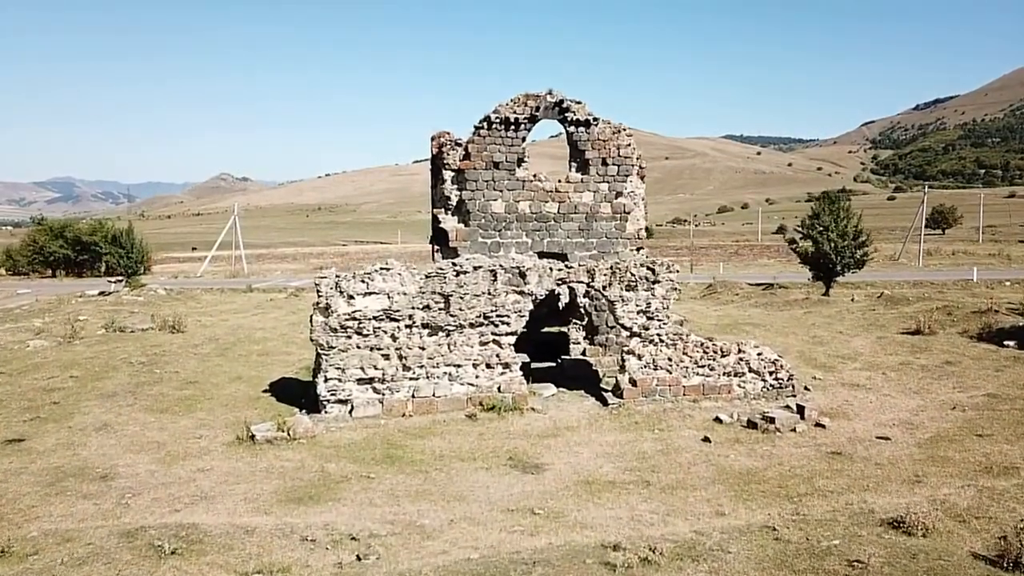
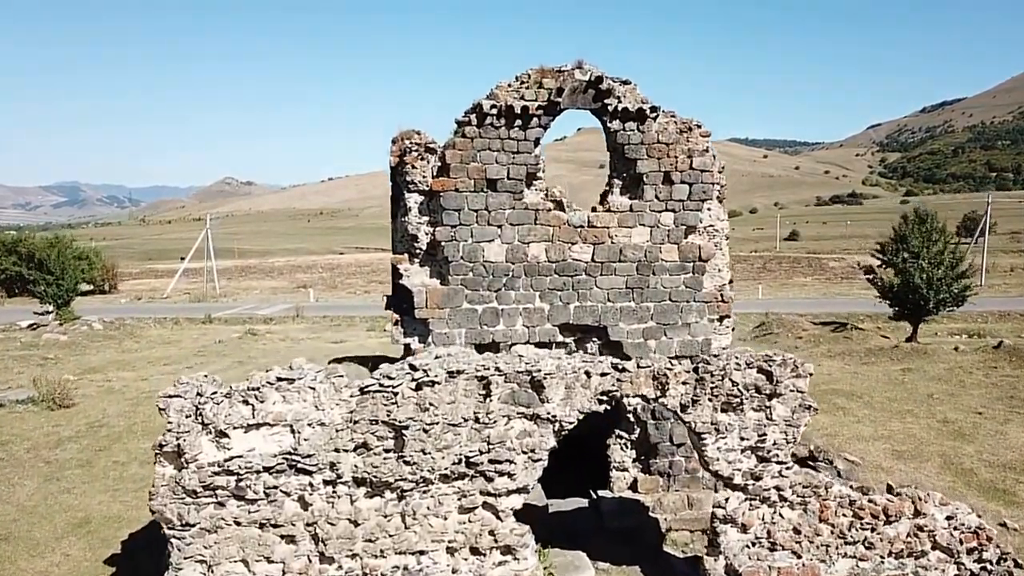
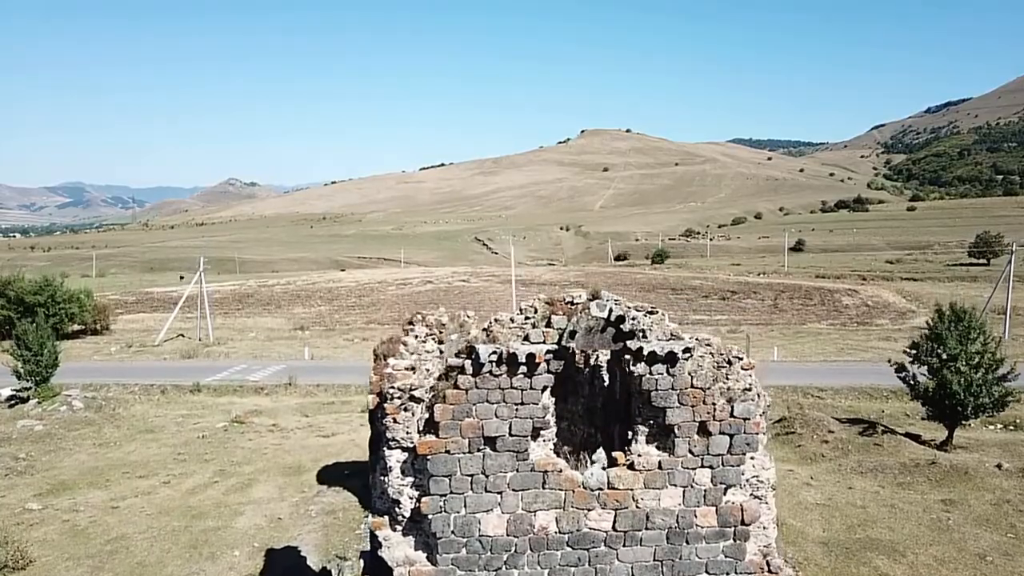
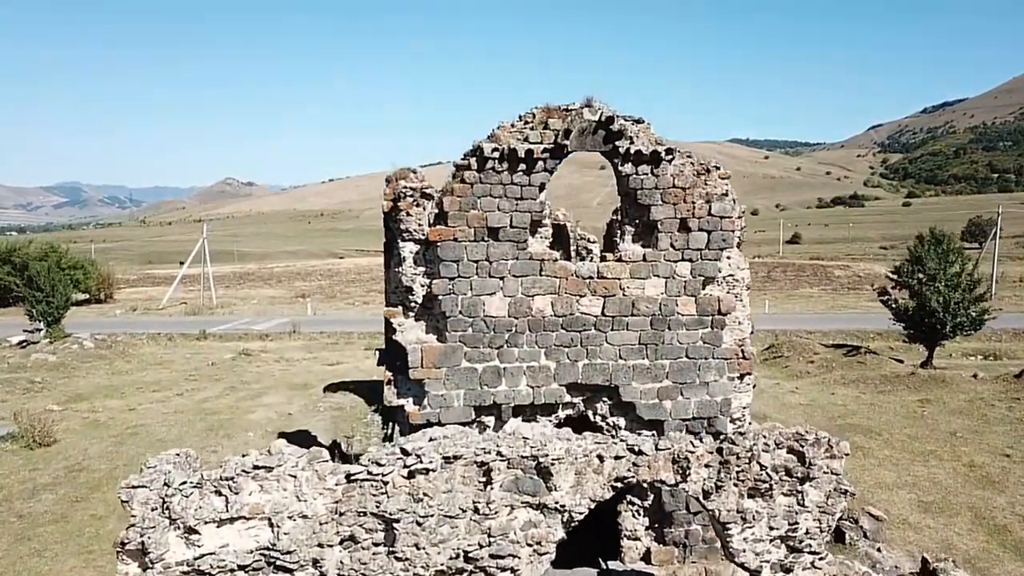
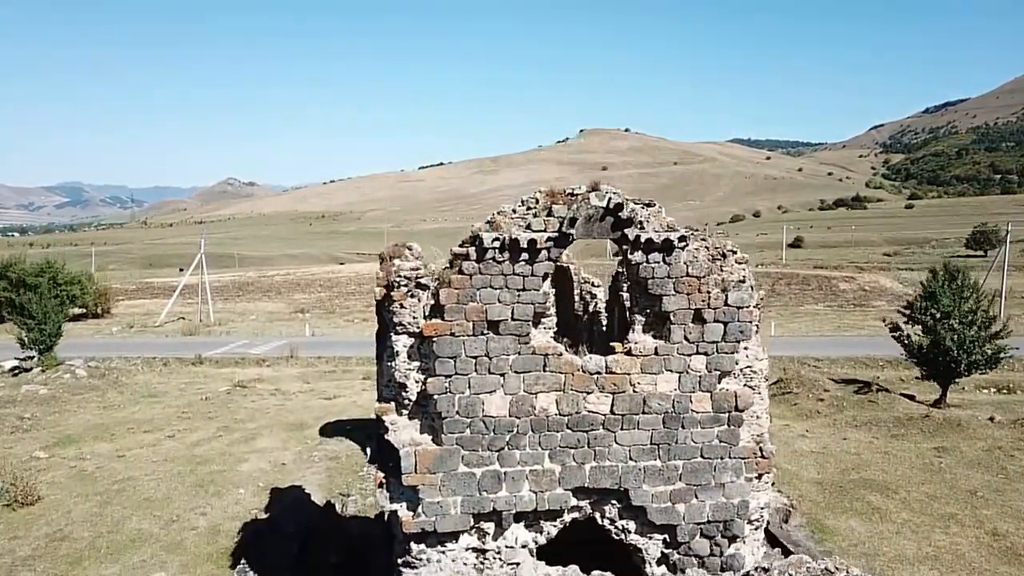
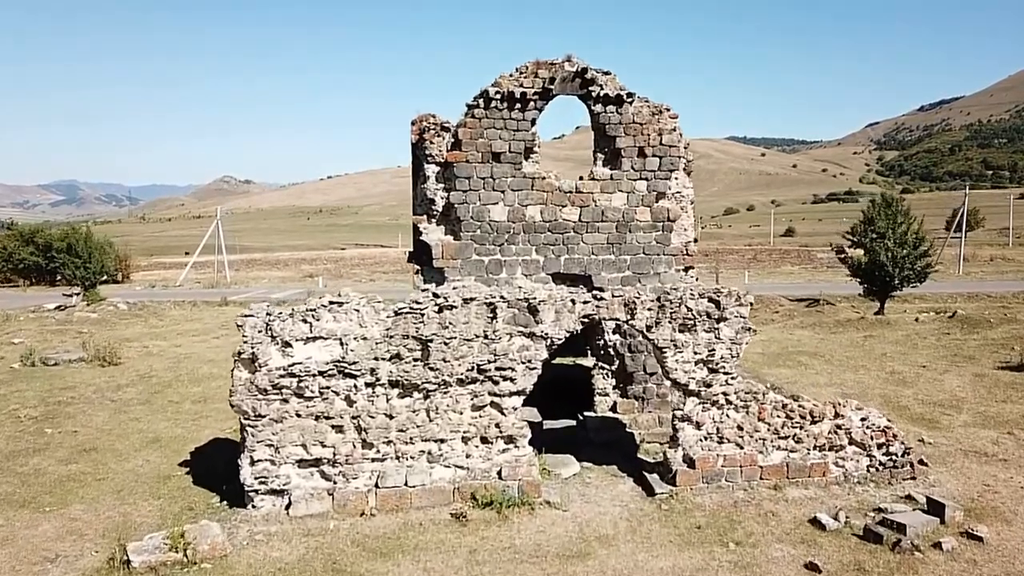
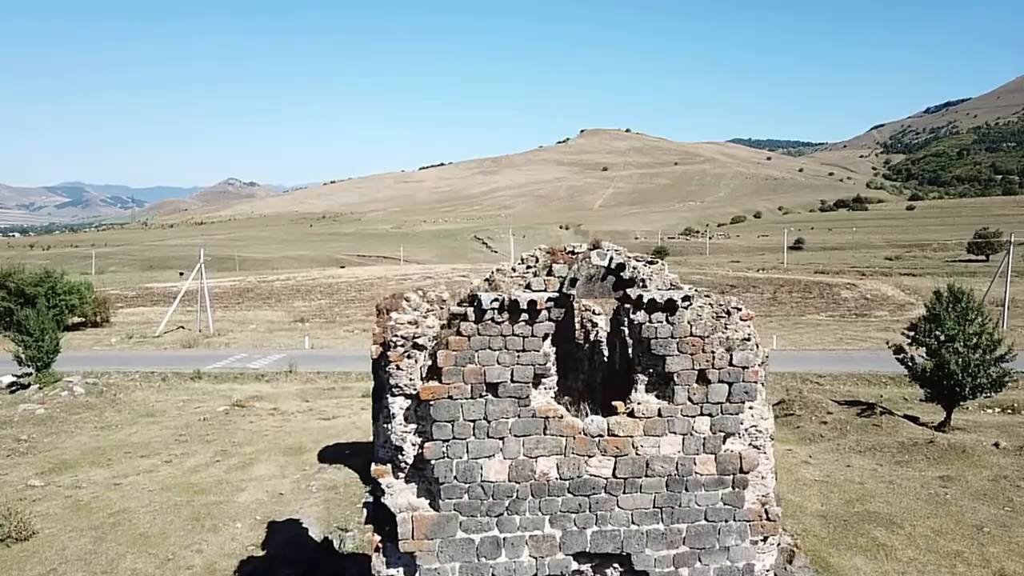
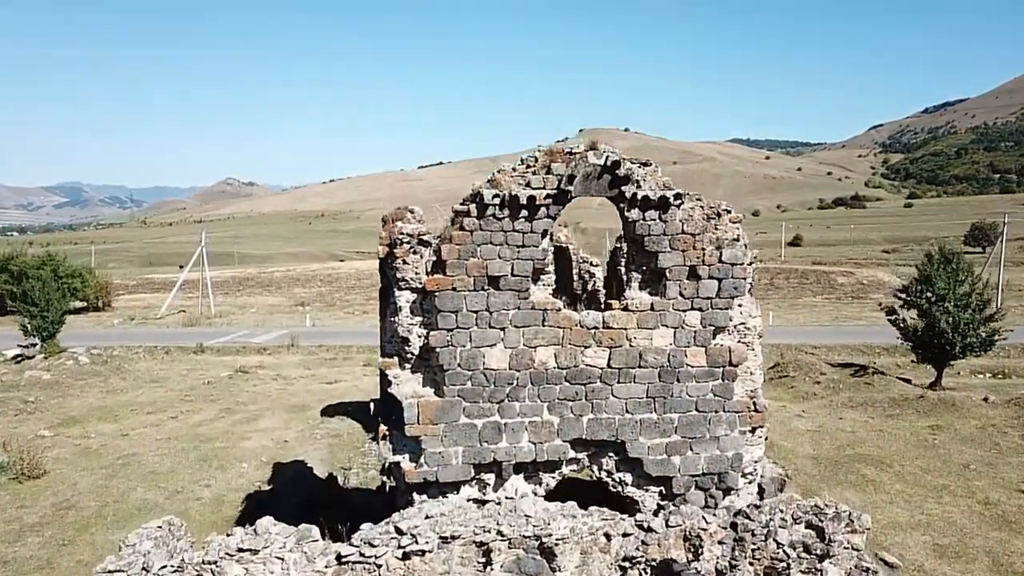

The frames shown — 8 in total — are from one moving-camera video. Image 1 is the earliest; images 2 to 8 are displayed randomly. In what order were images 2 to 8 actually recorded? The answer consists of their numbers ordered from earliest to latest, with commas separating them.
6, 2, 4, 8, 5, 7, 3
